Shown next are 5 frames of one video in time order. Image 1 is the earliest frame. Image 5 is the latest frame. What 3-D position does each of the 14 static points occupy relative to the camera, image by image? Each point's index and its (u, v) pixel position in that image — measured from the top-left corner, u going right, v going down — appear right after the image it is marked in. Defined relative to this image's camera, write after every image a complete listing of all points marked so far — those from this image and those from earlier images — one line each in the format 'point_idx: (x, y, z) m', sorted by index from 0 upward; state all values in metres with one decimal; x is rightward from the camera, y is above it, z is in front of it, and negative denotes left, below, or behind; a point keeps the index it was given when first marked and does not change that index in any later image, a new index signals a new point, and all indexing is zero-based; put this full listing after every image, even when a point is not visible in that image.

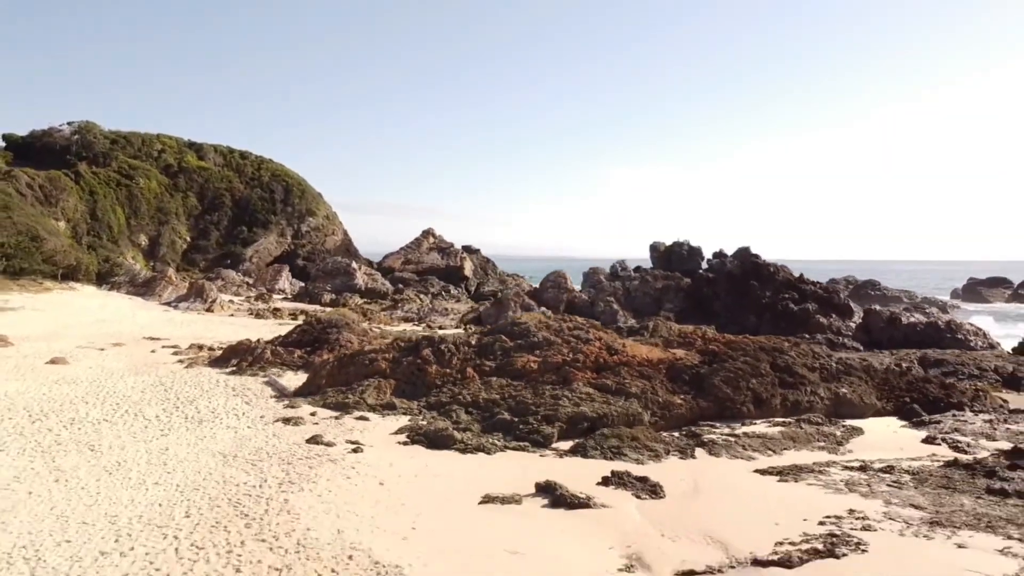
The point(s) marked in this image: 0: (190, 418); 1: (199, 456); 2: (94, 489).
0: (-3.9, -1.6, +15.5) m
1: (-3.1, -1.7, +13.0) m
2: (-3.6, -1.7, +11.2) m
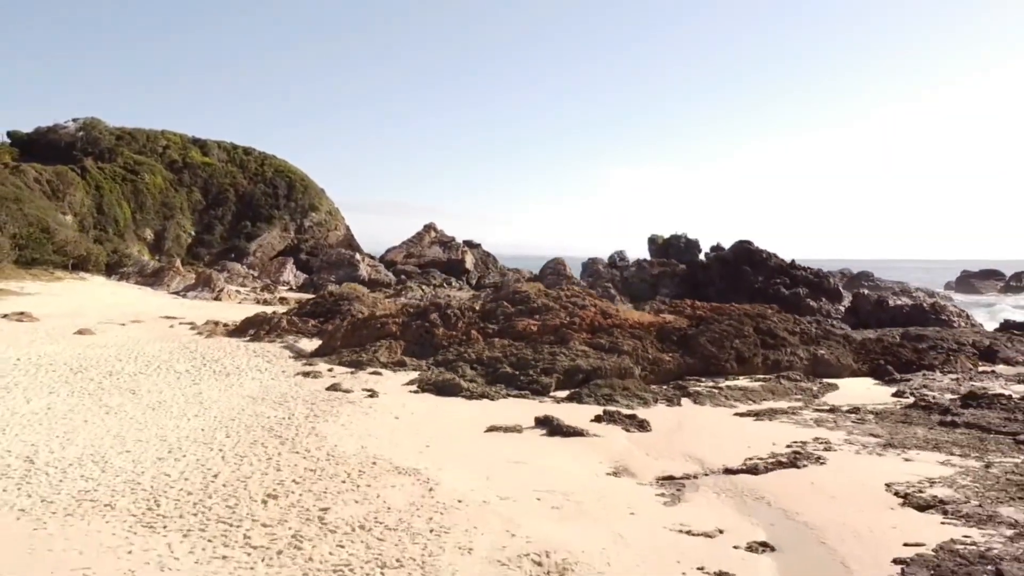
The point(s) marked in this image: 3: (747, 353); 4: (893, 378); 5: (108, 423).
0: (-3.8, -1.1, +16.9) m
1: (-3.1, -1.2, +14.4) m
2: (-3.6, -1.2, +12.6) m
3: (+3.3, -0.9, +18.3) m
4: (+5.5, -1.3, +18.9) m
5: (-3.8, -1.3, +12.2) m
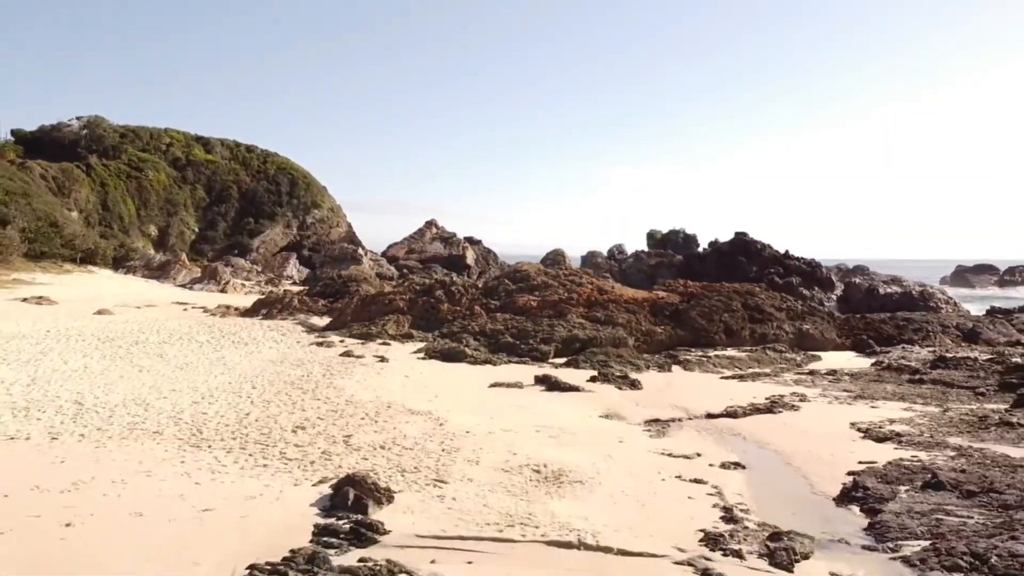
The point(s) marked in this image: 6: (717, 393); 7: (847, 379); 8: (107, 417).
0: (-3.8, -0.7, +18.0) m
1: (-3.1, -0.9, +15.5) m
2: (-3.6, -0.9, +13.7) m
3: (+3.3, -0.6, +19.4) m
4: (+5.5, -0.9, +19.9) m
5: (-3.8, -0.9, +13.3) m
6: (+2.2, -1.1, +14.2) m
7: (+3.8, -1.0, +14.7) m
8: (-3.2, -1.0, +10.2) m
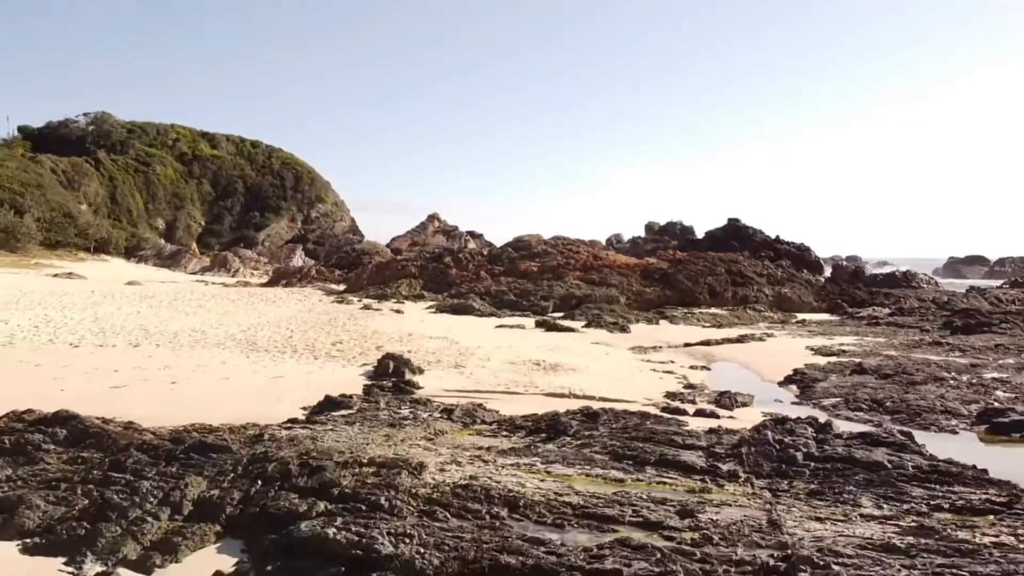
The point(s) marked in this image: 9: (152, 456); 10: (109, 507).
0: (-3.8, -0.2, +19.8) m
1: (-3.0, -0.3, +17.3) m
2: (-3.5, -0.3, +15.5) m
3: (+3.4, 0.0, +21.2) m
4: (+5.6, -0.4, +21.8) m
5: (-3.7, -0.3, +15.1) m
6: (+2.3, -0.6, +16.0) m
7: (+3.8, -0.5, +16.5) m
8: (-3.1, -0.4, +12.0) m
9: (-1.4, -0.7, +5.2) m
10: (-1.4, -0.8, +4.6) m
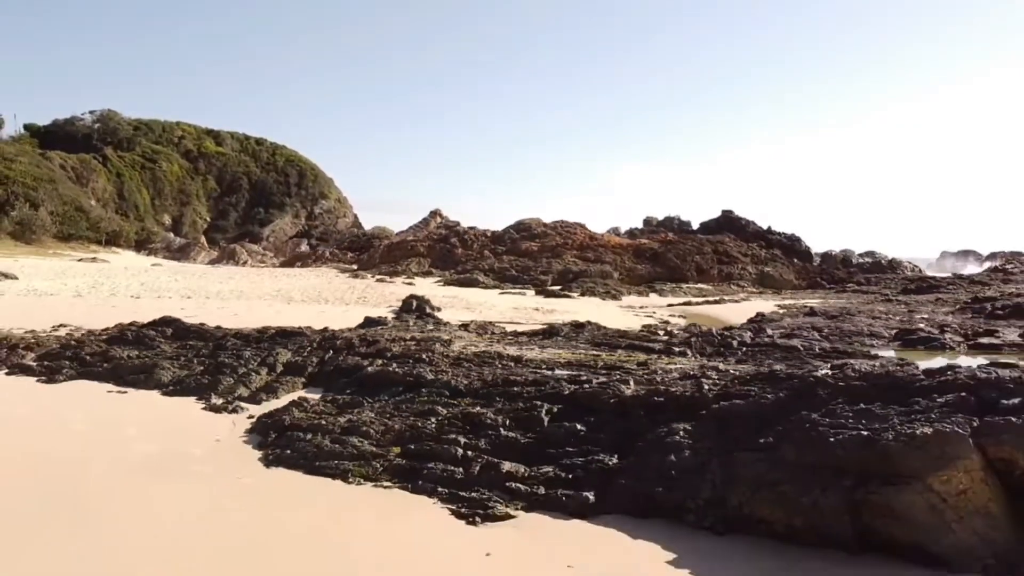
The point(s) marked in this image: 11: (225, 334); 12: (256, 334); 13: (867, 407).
0: (-3.7, +0.2, +21.5) m
1: (-3.0, +0.1, +19.0) m
2: (-3.5, 0.0, +17.2) m
3: (+3.4, +0.4, +22.9) m
4: (+5.6, 0.0, +23.4) m
5: (-3.7, 0.0, +16.8) m
6: (+2.3, -0.2, +17.7) m
7: (+3.9, -0.1, +18.2) m
8: (-3.1, -0.1, +13.7) m
9: (-1.4, -0.3, +6.8) m
10: (-1.4, -0.4, +6.2) m
11: (-1.5, -0.2, +7.0) m
12: (-1.4, -0.2, +7.0) m
13: (+1.1, -0.4, +3.9) m
